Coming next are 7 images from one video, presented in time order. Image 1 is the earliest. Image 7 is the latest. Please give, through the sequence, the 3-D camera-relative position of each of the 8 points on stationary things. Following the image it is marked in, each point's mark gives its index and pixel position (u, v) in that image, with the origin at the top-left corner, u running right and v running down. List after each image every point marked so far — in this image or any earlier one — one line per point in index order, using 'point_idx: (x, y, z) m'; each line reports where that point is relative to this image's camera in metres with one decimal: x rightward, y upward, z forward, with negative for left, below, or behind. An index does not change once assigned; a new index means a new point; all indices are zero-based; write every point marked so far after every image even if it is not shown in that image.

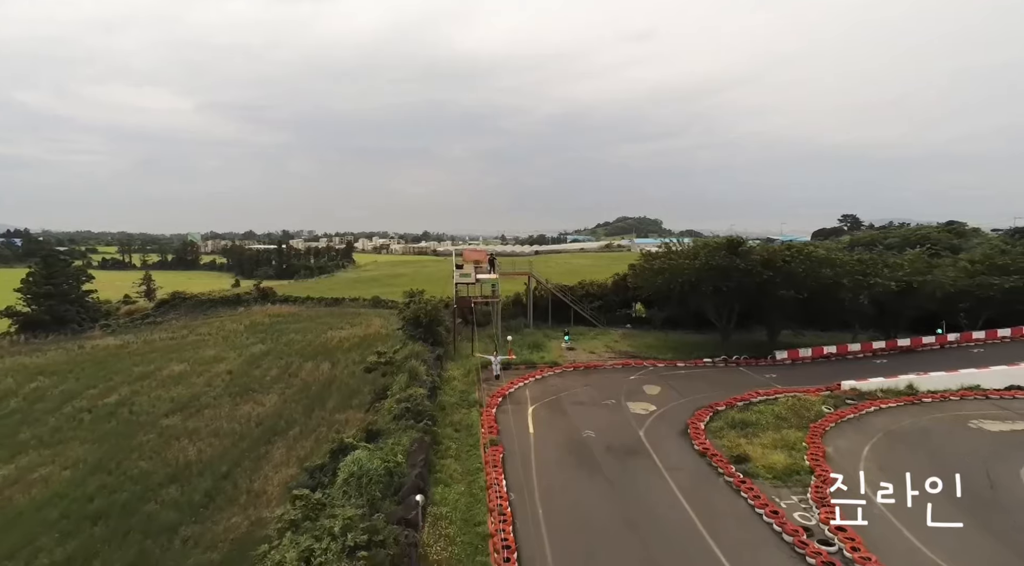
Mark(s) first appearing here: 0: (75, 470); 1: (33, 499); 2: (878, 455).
0: (-14.7, -6.3, +19.7) m
1: (-14.2, -6.5, +17.5) m
2: (+10.2, -4.7, +16.3) m
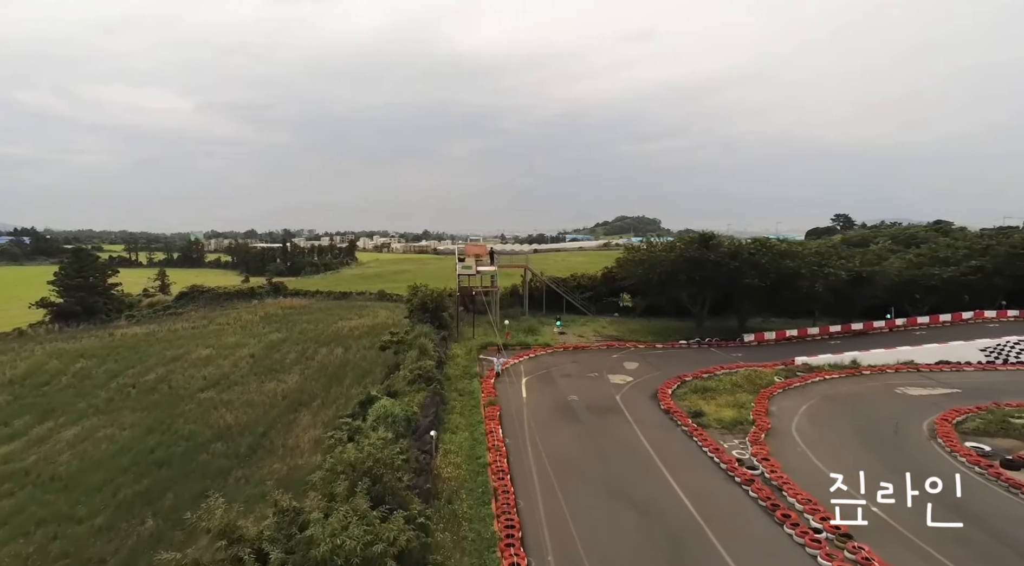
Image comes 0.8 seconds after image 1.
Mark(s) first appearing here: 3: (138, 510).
0: (-14.8, -5.8, +23.0) m
1: (-14.4, -6.0, +20.8) m
2: (+10.0, -4.3, +19.6) m
3: (-10.3, -6.3, +16.5) m
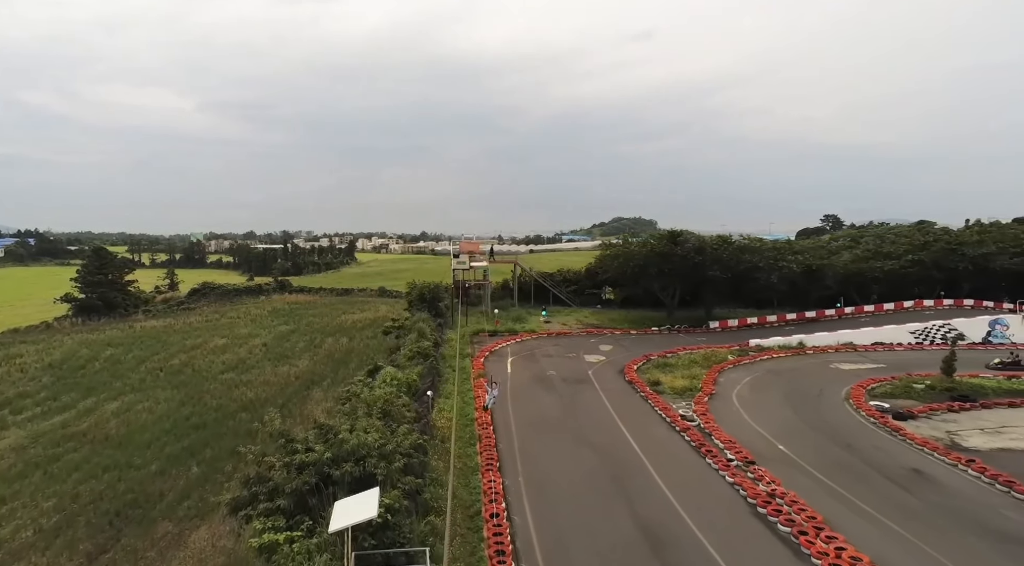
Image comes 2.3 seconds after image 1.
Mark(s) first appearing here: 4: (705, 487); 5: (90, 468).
0: (-15.4, -5.4, +26.3) m
1: (-15.0, -5.6, +24.1) m
2: (+9.4, -3.8, +22.9) m
3: (-10.9, -5.9, +19.8) m
4: (+4.7, -4.9, +14.5) m
5: (-13.8, -6.1, +19.3) m
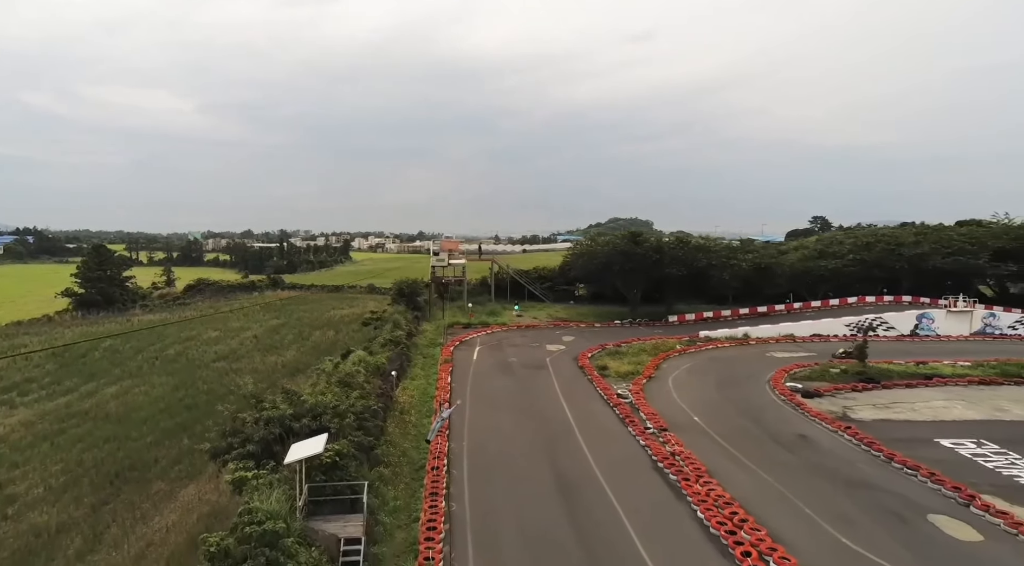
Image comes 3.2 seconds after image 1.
0: (-17.0, -5.1, +28.7) m
1: (-16.6, -5.3, +26.5) m
2: (+7.8, -3.6, +25.4) m
3: (-12.5, -5.6, +22.2) m
4: (+3.1, -4.7, +17.0) m
5: (-15.5, -5.8, +21.7) m
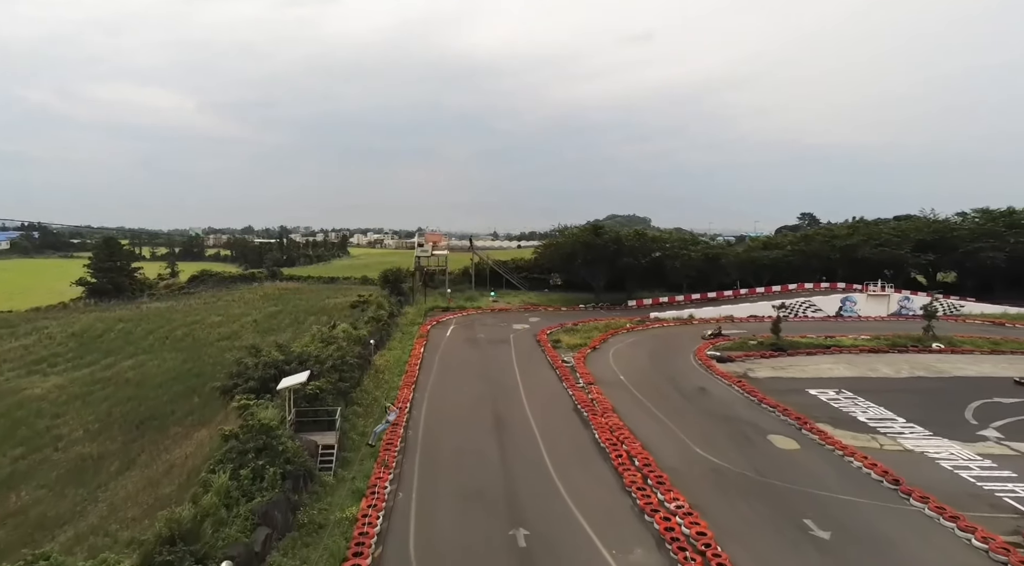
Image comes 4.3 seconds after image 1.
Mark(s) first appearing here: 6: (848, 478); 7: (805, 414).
0: (-18.7, -4.3, +32.6) m
1: (-18.3, -4.5, +30.4) m
2: (+6.1, -2.9, +29.3) m
3: (-14.2, -4.8, +26.1) m
4: (+1.4, -4.0, +20.8) m
5: (-17.1, -5.0, +25.6) m
6: (+7.9, -4.6, +13.9) m
7: (+8.9, -4.0, +17.9) m
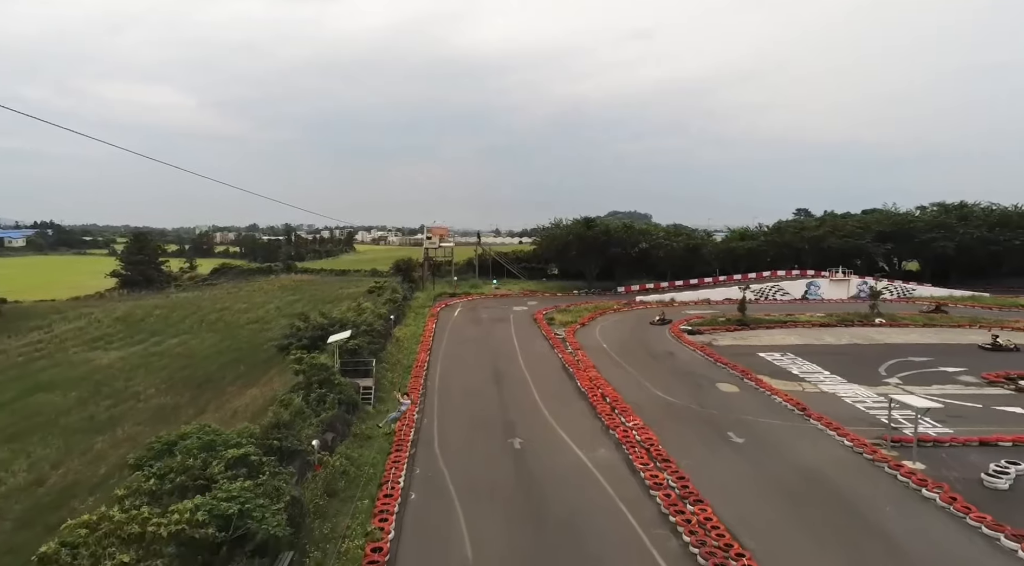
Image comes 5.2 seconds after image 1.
0: (-18.7, -3.5, +36.8) m
1: (-18.3, -3.8, +34.6) m
2: (+6.1, -2.1, +33.4) m
3: (-14.2, -4.1, +30.3) m
4: (+1.4, -3.2, +25.0) m
5: (-17.1, -4.3, +29.8) m
6: (+7.9, -3.9, +18.0) m
7: (+8.9, -3.2, +22.0) m
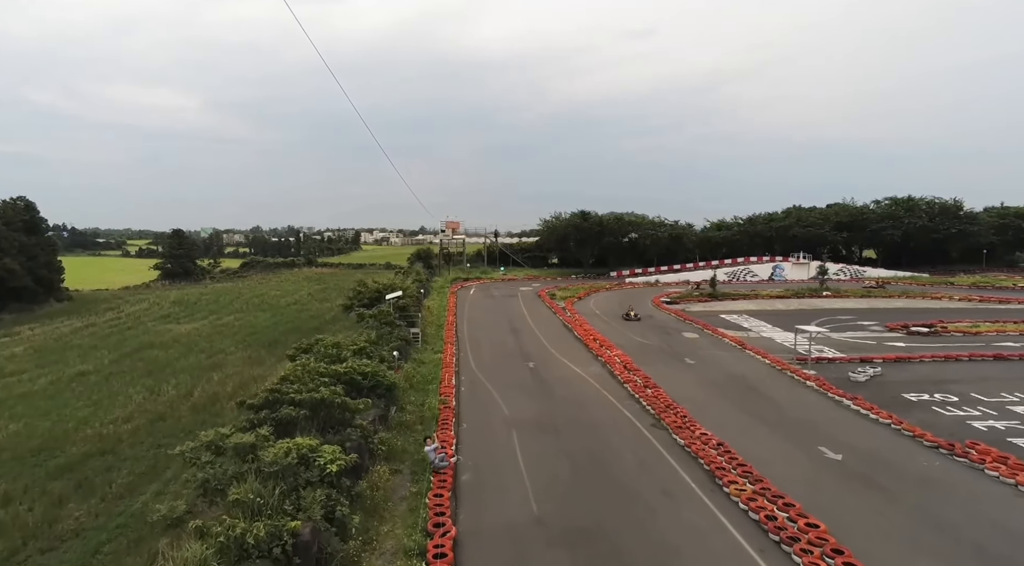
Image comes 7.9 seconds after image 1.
0: (-18.2, -2.5, +42.8) m
1: (-17.7, -2.7, +40.7) m
2: (+6.7, -0.8, +39.5) m
3: (-13.7, -3.0, +36.3) m
4: (+2.0, -2.0, +31.0) m
5: (-16.6, -3.2, +35.8) m
6: (+8.5, -2.6, +24.1) m
7: (+9.5, -2.0, +28.1) m
